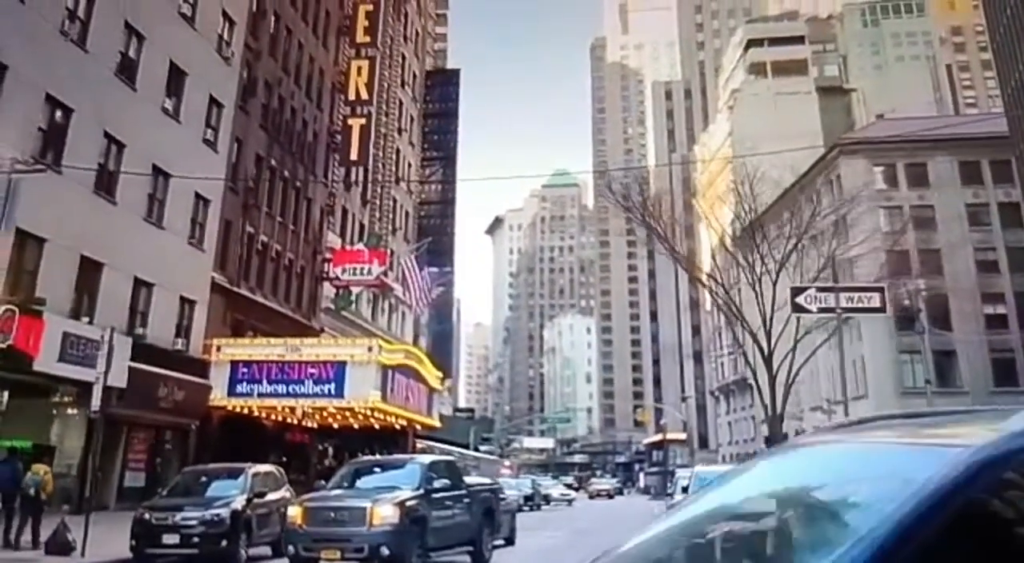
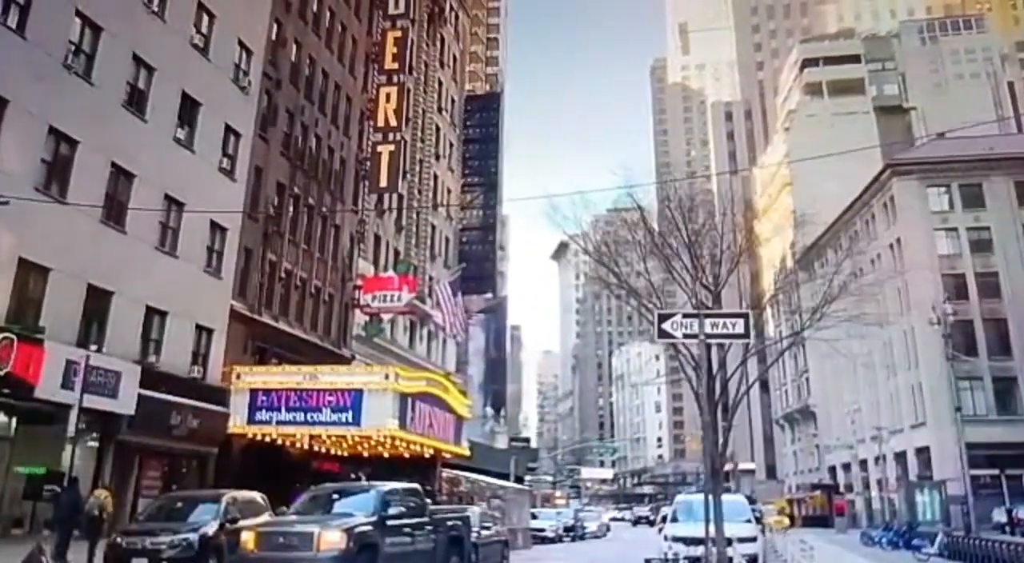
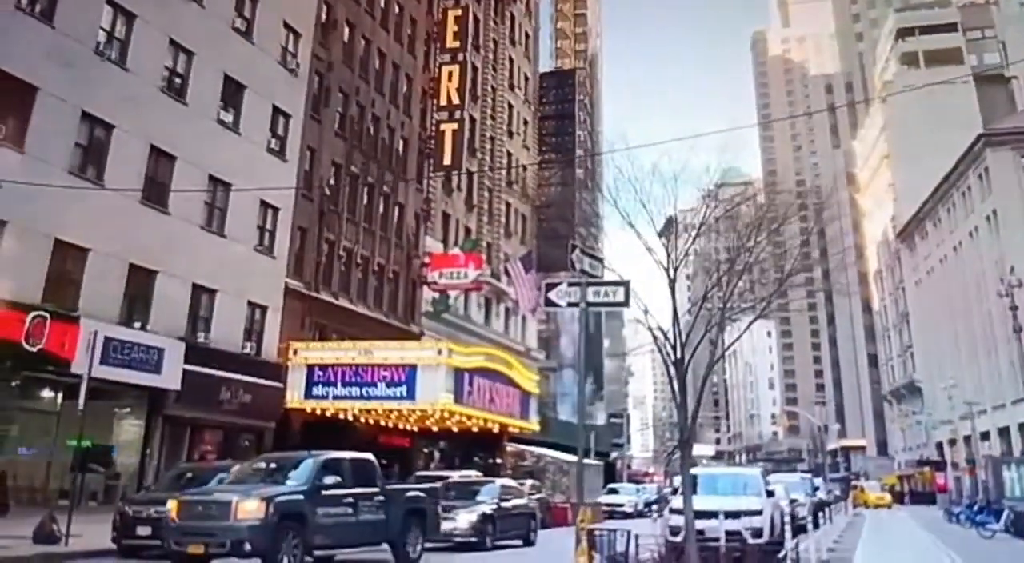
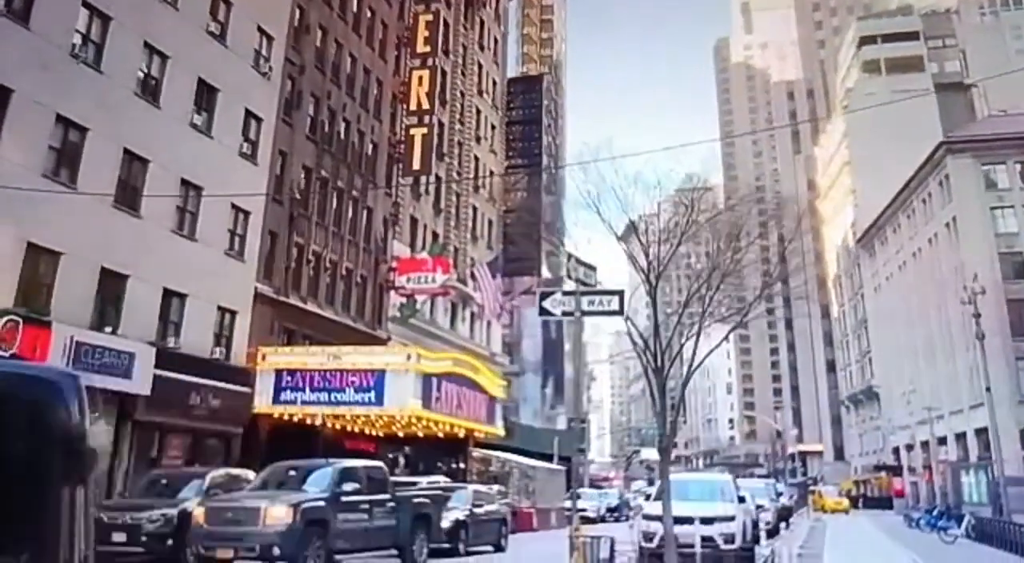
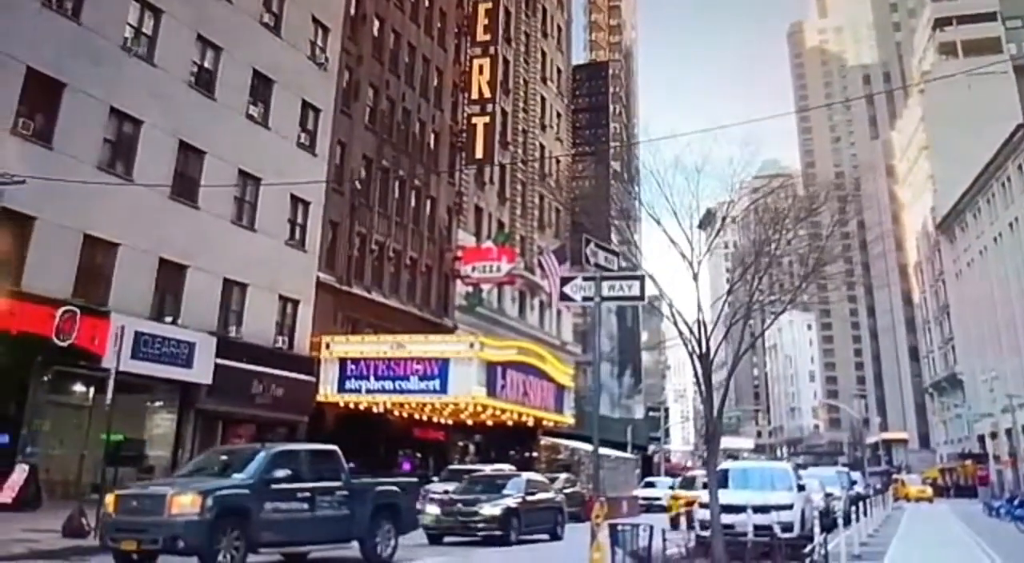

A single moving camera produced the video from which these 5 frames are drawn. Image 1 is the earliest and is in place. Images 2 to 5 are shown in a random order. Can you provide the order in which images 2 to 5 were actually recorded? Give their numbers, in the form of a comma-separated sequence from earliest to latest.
2, 4, 3, 5
